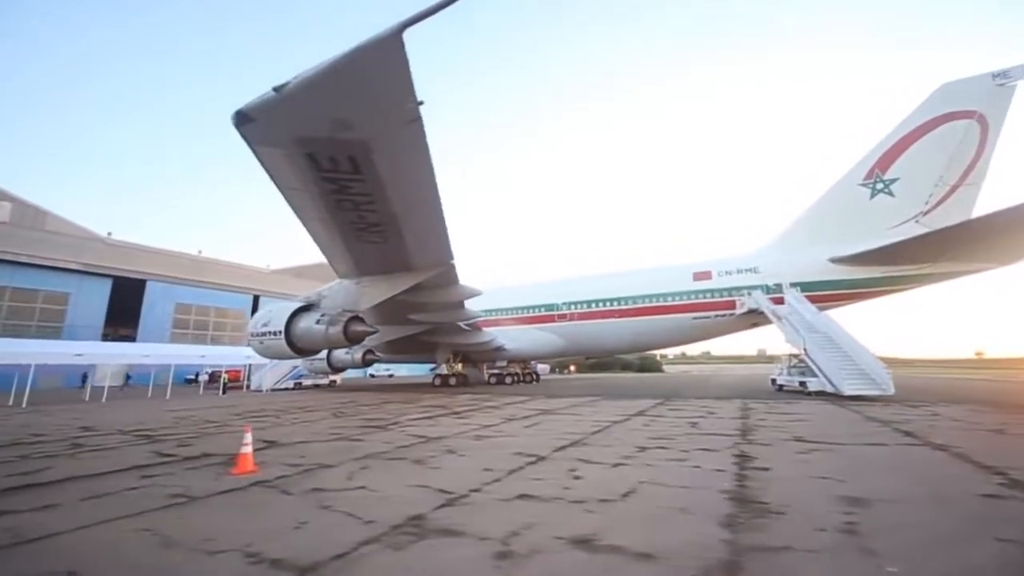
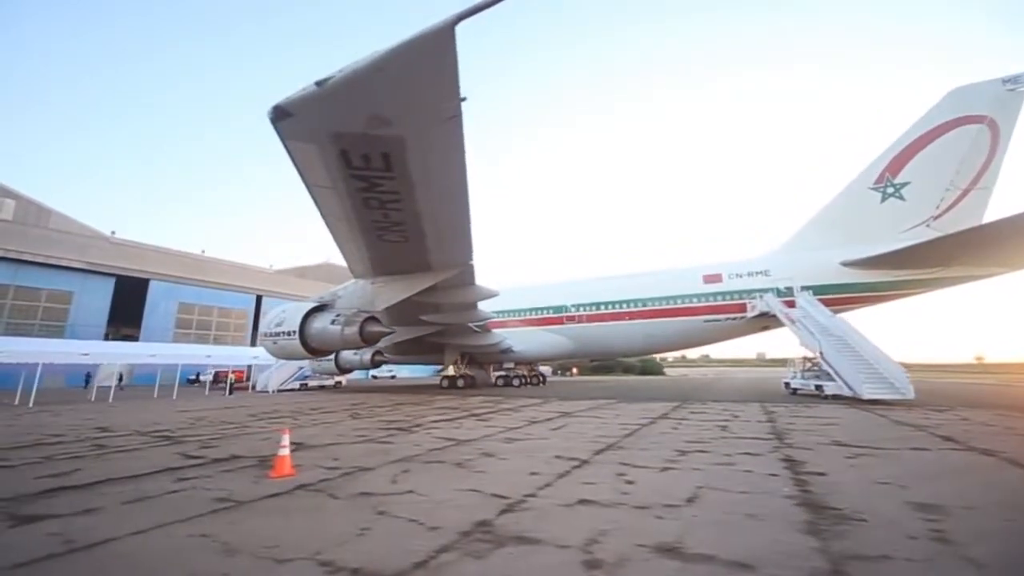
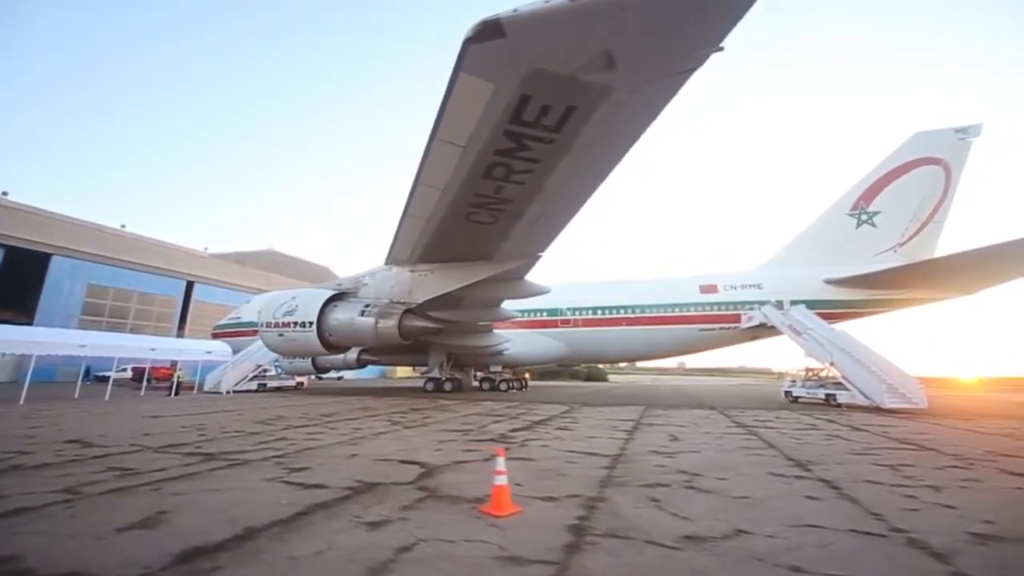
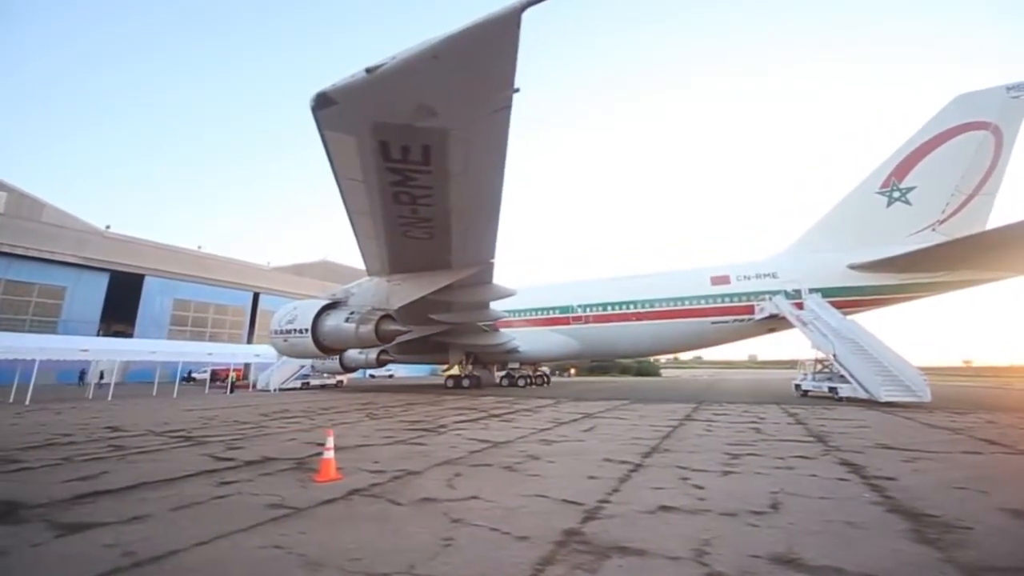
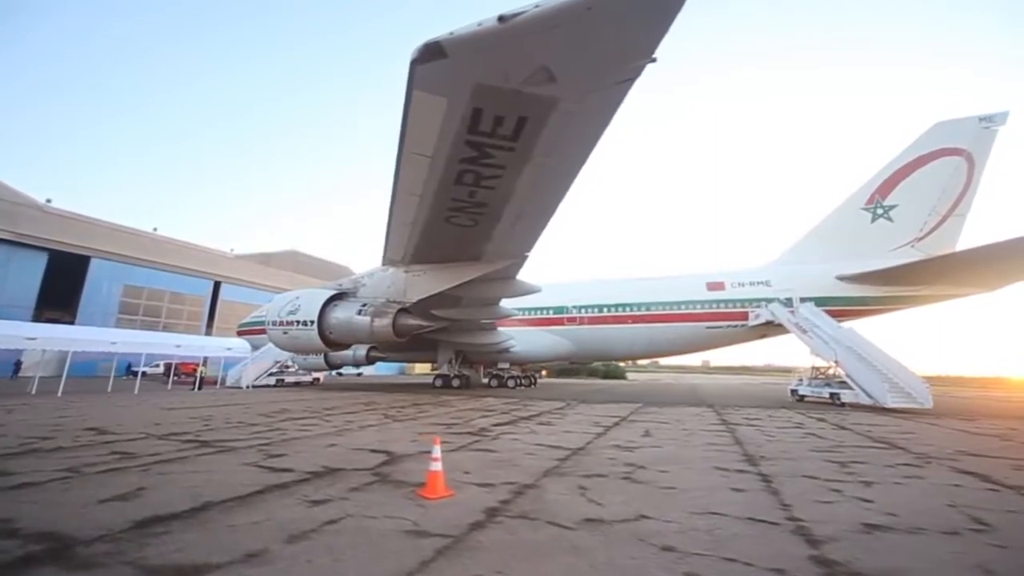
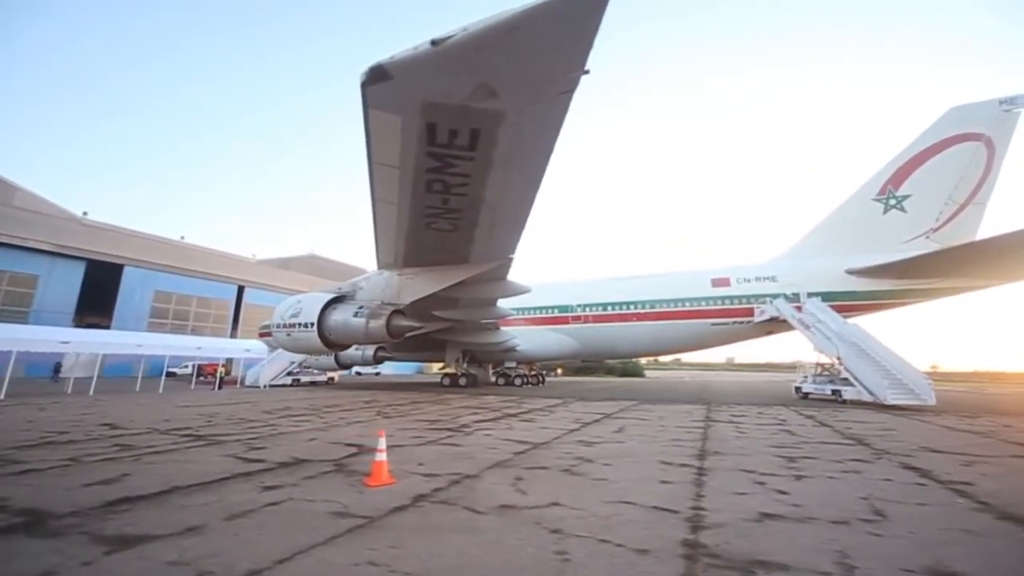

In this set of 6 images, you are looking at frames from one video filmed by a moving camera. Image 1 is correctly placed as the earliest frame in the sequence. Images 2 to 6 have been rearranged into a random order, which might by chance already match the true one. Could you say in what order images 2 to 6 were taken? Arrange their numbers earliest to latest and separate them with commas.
2, 4, 6, 5, 3
